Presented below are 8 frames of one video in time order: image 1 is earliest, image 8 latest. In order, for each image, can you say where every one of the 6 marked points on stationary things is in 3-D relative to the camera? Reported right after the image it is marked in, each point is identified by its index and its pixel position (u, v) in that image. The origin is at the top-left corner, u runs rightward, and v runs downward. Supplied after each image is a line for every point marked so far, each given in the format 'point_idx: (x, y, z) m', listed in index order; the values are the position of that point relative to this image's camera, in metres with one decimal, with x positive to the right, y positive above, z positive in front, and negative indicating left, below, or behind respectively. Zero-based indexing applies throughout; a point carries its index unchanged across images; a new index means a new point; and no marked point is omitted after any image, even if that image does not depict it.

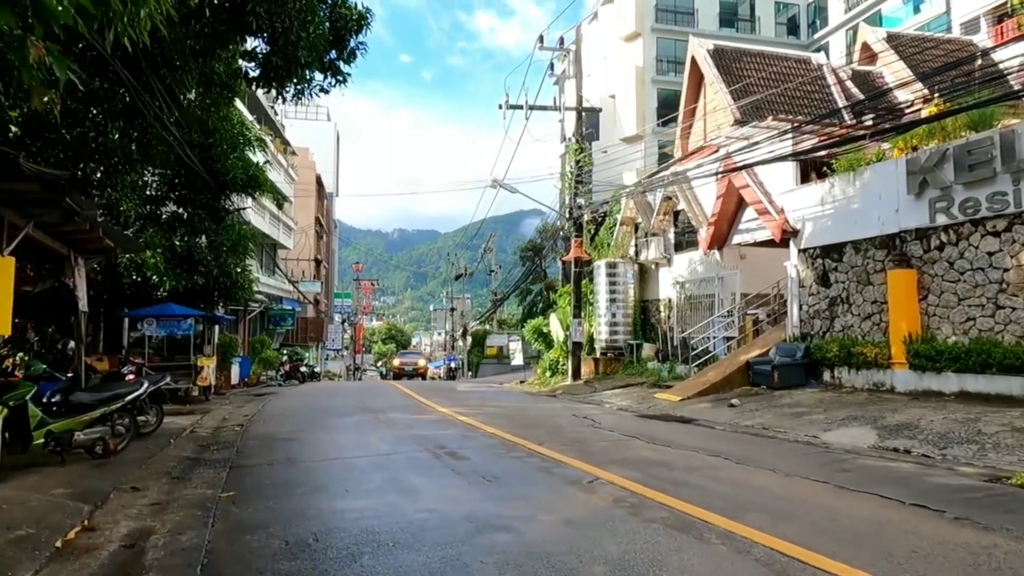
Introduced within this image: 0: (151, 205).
0: (-8.6, +2.0, +16.0) m
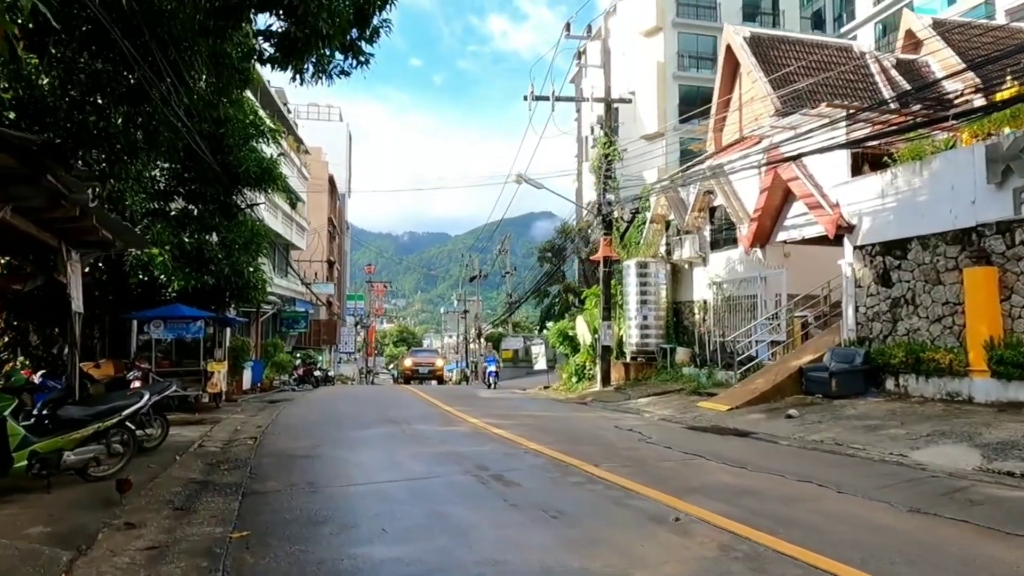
0: (-7.9, +2.0, +15.0) m
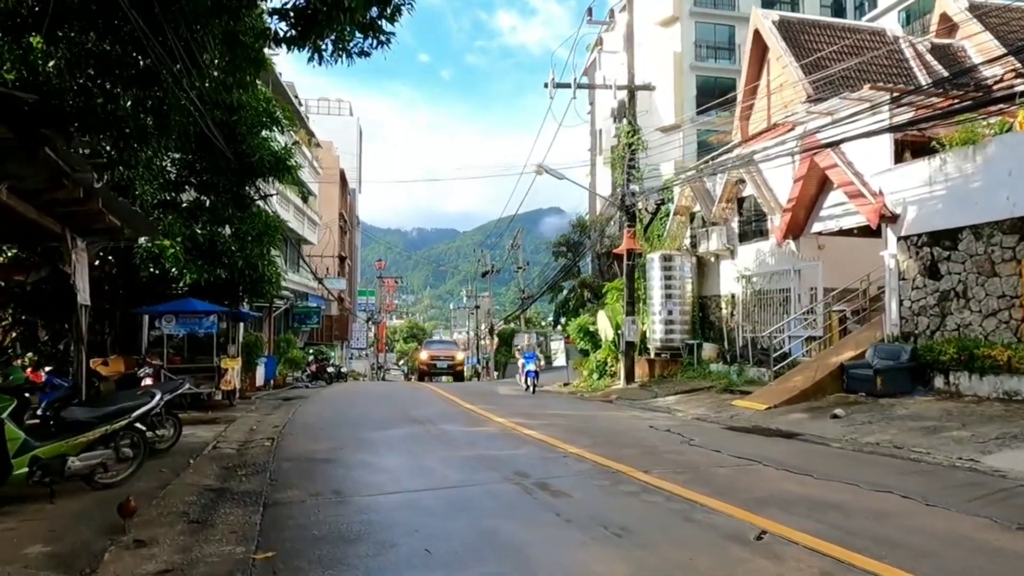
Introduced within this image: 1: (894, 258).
0: (-7.4, +2.1, +14.5) m
1: (+7.8, +0.6, +13.6) m
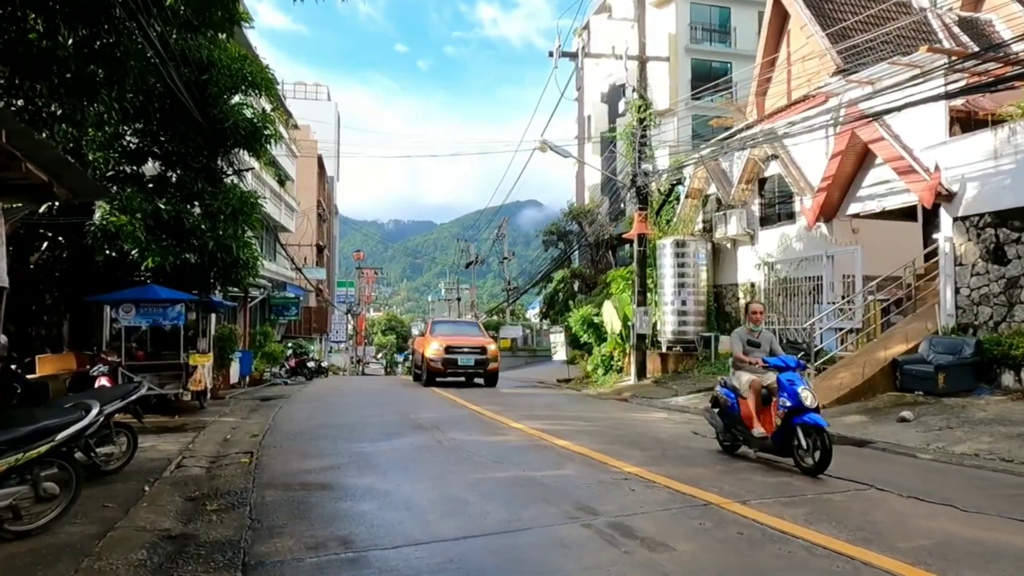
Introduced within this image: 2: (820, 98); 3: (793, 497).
0: (-7.2, +2.4, +12.6) m
1: (+8.0, +0.8, +12.2) m
2: (+7.0, +4.3, +15.3) m
3: (+2.3, -1.7, +5.5) m
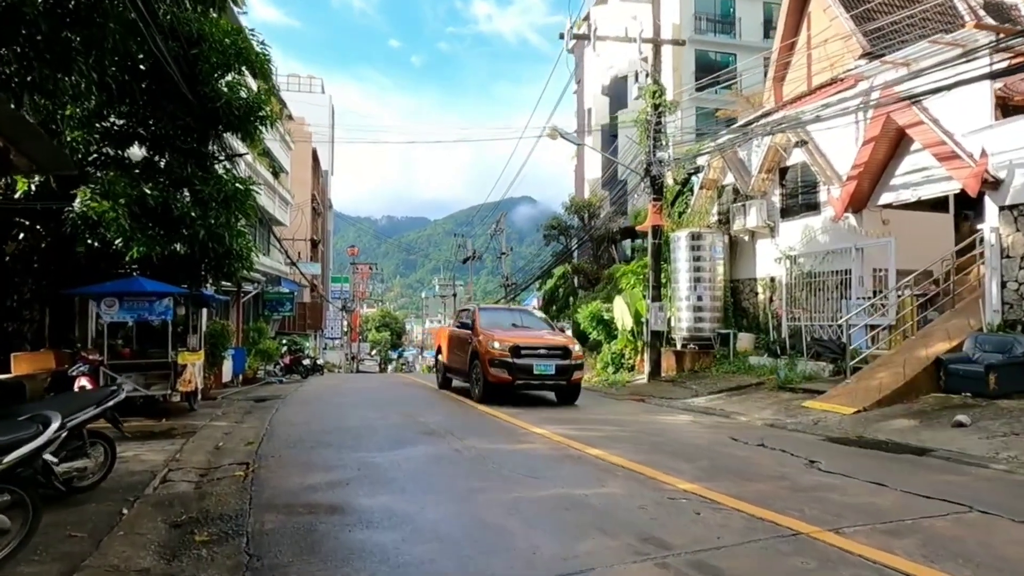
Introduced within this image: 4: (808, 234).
0: (-6.9, +2.5, +11.6) m
1: (+8.2, +0.9, +11.4) m
2: (+7.3, +4.5, +14.4) m
3: (+2.6, -1.6, +4.6) m
4: (+6.8, +1.3, +15.4) m
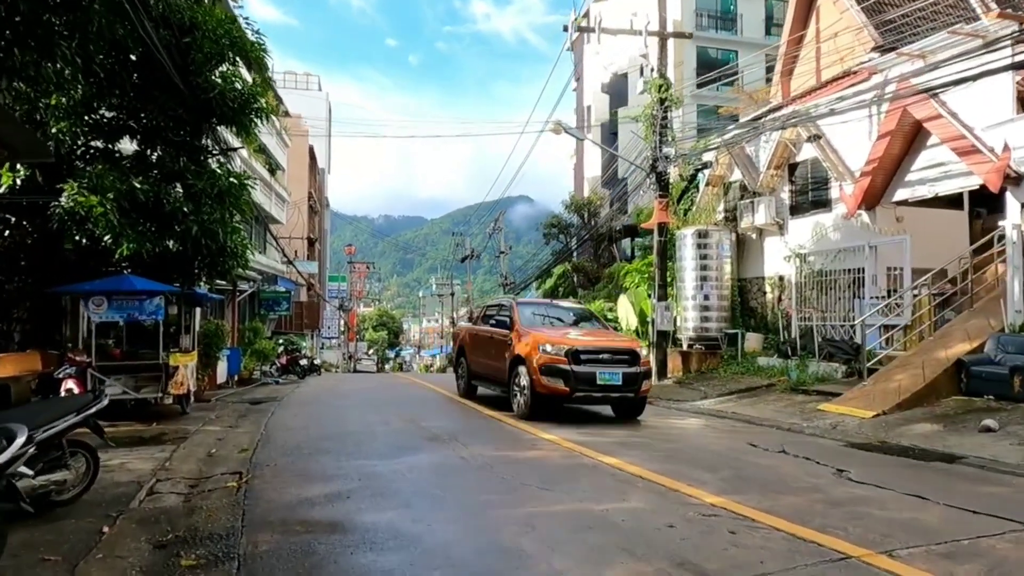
0: (-6.8, +2.6, +11.2) m
1: (+8.3, +1.0, +11.0) m
2: (+7.3, +4.5, +14.1) m
3: (+2.7, -1.6, +4.2) m
4: (+6.9, +1.3, +15.0) m
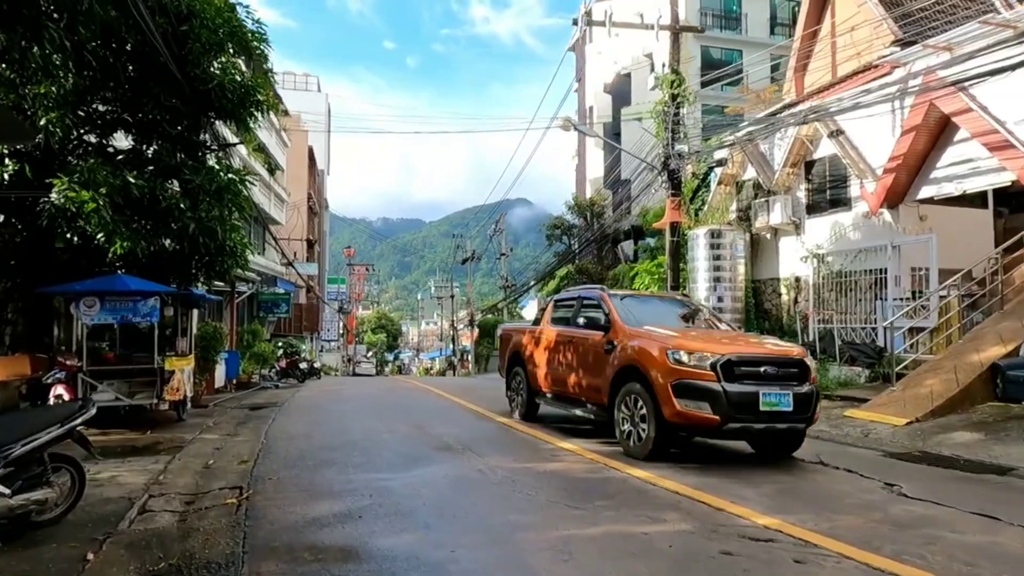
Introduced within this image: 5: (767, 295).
0: (-6.6, +2.6, +10.7) m
1: (+8.5, +1.0, +10.6) m
2: (+7.5, +4.5, +13.6) m
3: (+2.9, -1.6, +3.7) m
4: (+7.1, +1.2, +14.5) m
5: (+6.3, -0.2, +16.5) m
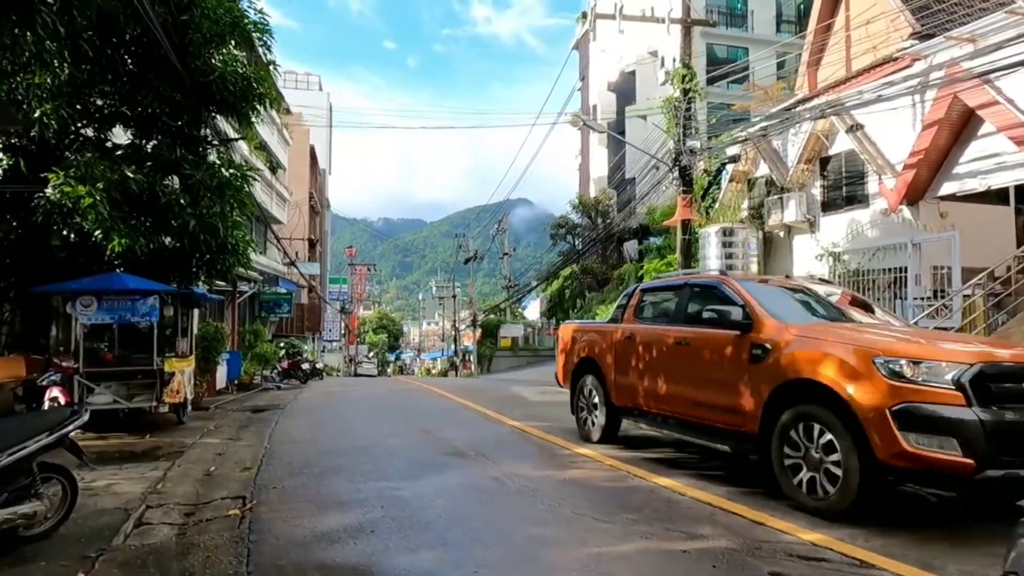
0: (-6.5, +2.6, +10.3) m
1: (+8.7, +1.0, +10.2) m
2: (+7.7, +4.5, +13.2) m
3: (+3.1, -1.6, +3.4) m
4: (+7.3, +1.3, +14.2) m
5: (+6.5, -0.2, +16.2) m
